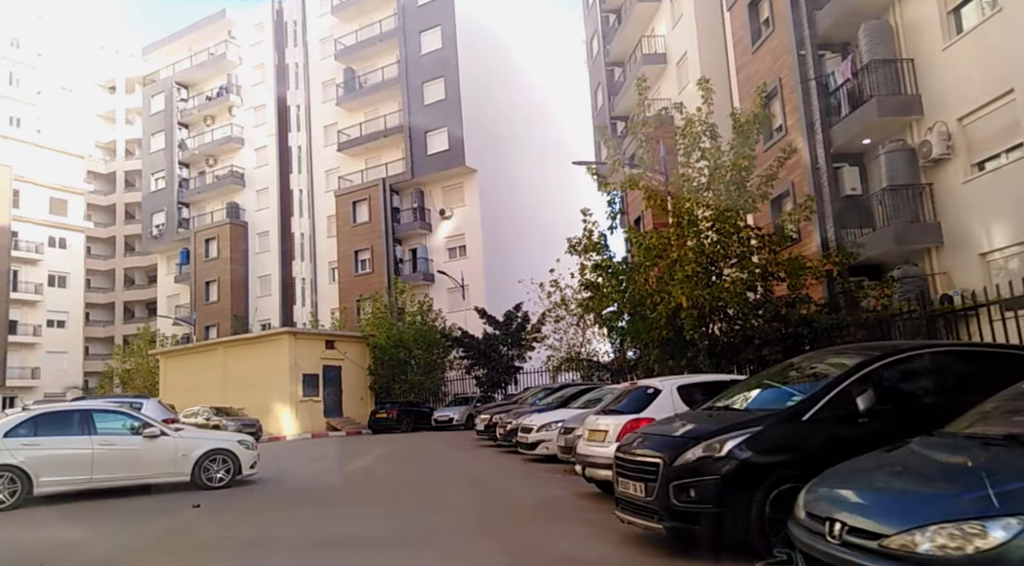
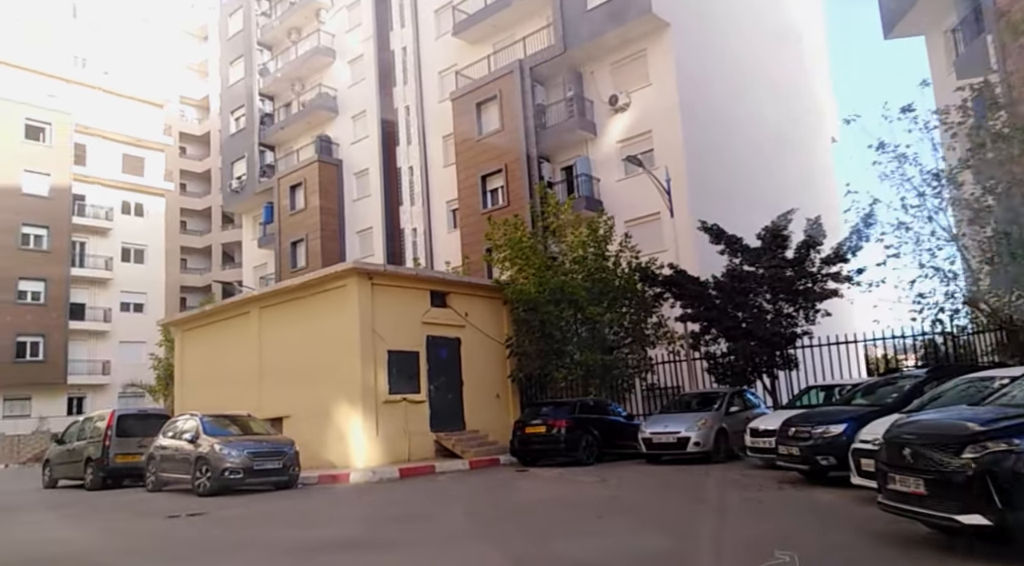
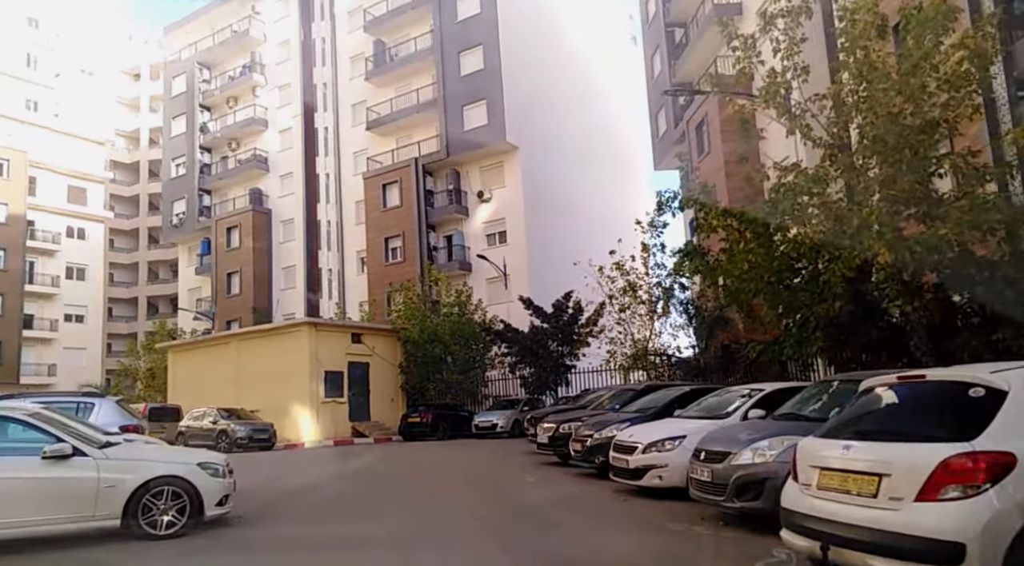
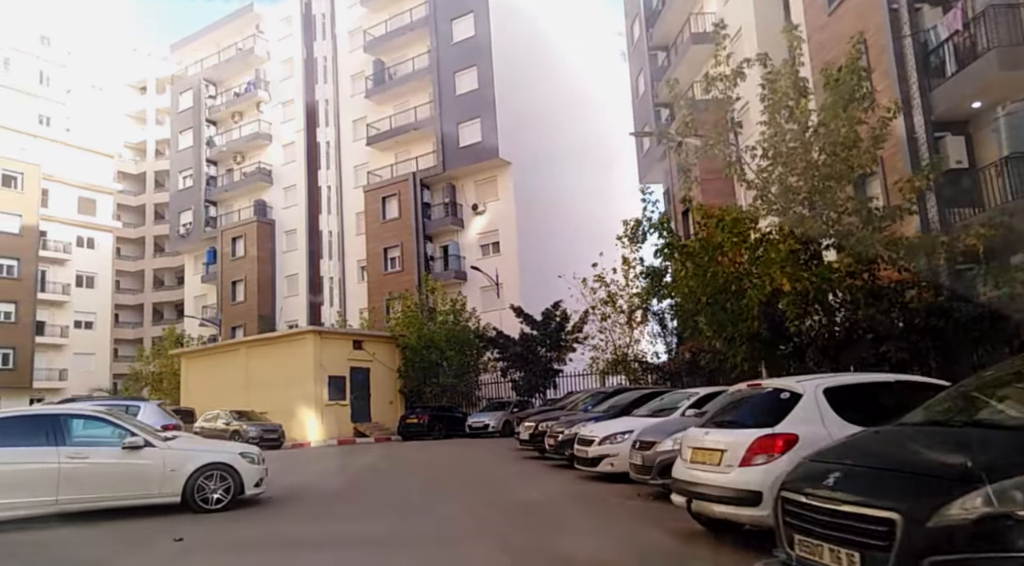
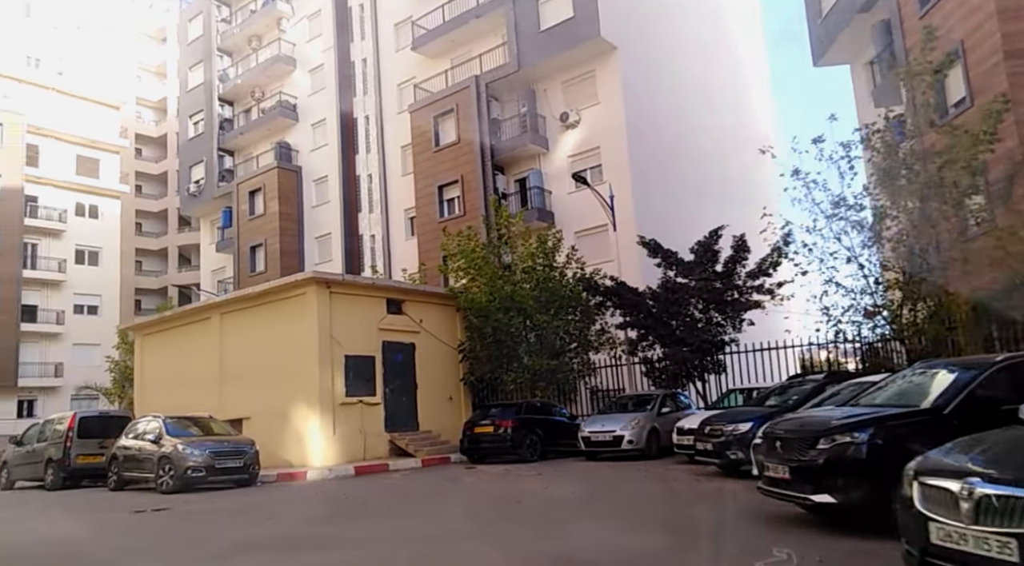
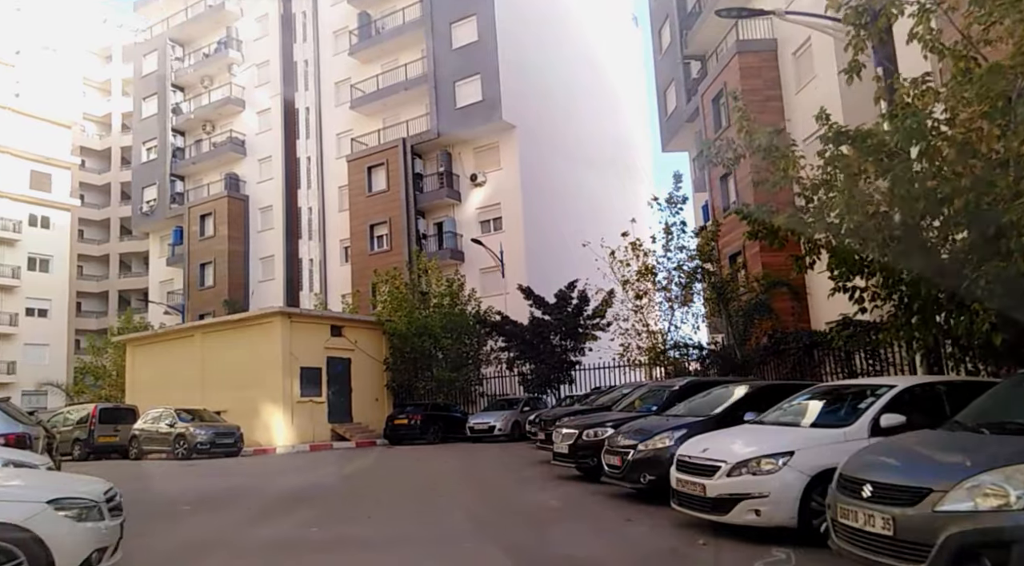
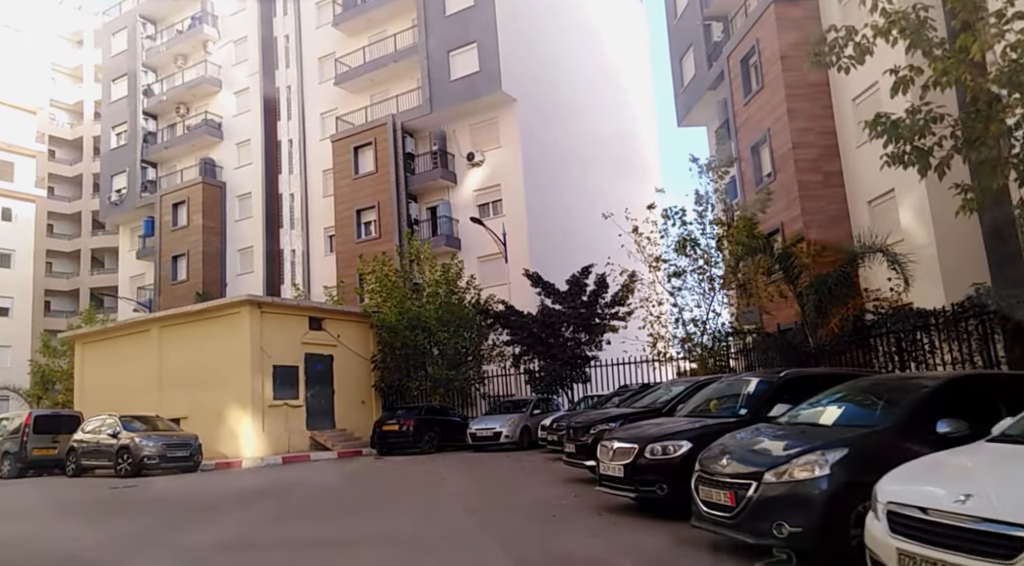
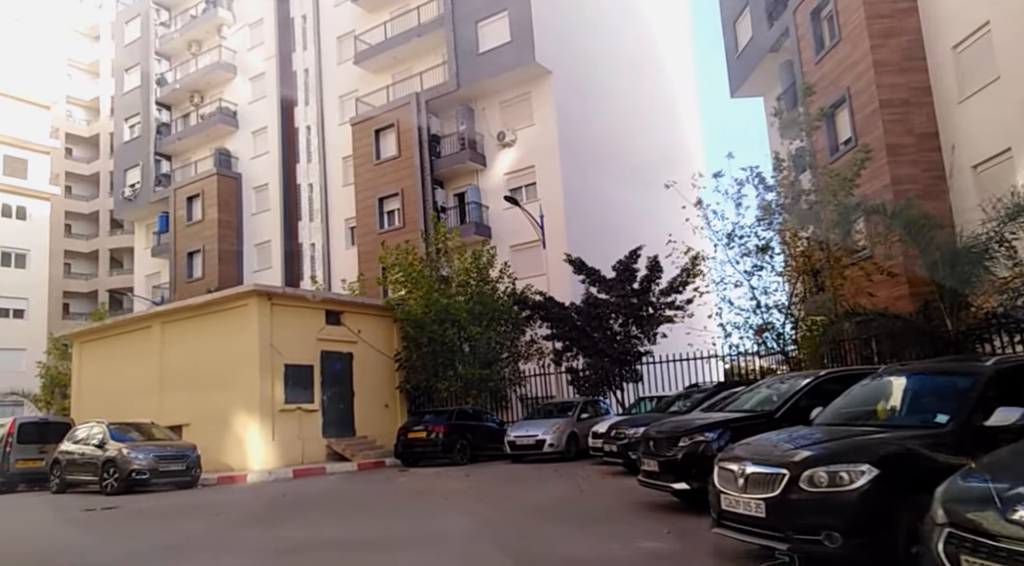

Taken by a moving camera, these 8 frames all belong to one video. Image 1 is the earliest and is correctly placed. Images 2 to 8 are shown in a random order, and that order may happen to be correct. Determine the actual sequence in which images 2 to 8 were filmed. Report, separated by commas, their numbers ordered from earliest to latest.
4, 3, 6, 7, 8, 5, 2
